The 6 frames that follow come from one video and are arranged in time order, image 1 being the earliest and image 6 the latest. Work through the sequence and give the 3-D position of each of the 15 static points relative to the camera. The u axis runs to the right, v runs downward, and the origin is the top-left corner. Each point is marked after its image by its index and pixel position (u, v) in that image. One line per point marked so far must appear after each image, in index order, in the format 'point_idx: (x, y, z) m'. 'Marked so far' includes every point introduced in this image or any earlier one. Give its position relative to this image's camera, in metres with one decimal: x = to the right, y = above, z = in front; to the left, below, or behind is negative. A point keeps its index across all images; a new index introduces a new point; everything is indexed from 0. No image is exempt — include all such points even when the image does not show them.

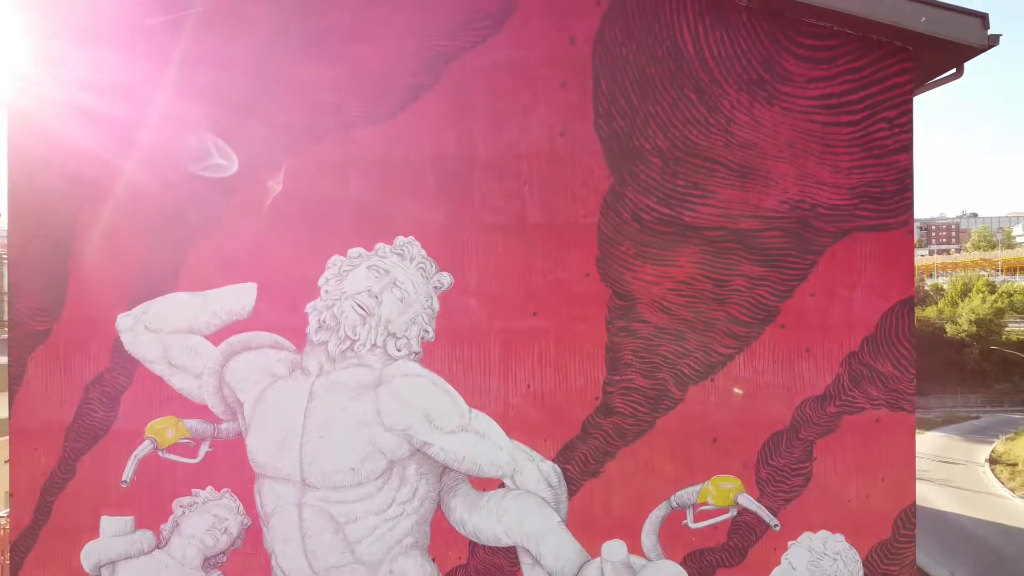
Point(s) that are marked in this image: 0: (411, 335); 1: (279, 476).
0: (-0.7, -0.3, +4.0) m
1: (-1.6, -1.3, +4.0) m
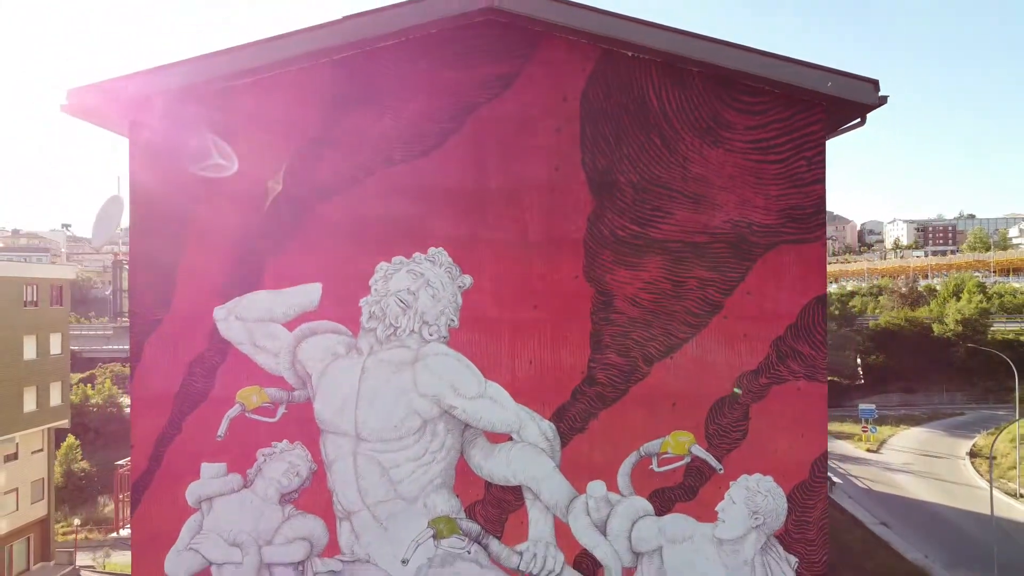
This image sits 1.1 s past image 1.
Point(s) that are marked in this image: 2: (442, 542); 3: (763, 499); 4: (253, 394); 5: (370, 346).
0: (-0.6, -0.3, +5.2) m
1: (-1.5, -1.2, +5.2) m
2: (-0.6, -2.2, +5.1) m
3: (+2.2, -1.8, +5.2) m
4: (-2.3, -0.9, +5.3) m
5: (-1.3, -0.5, +5.2) m
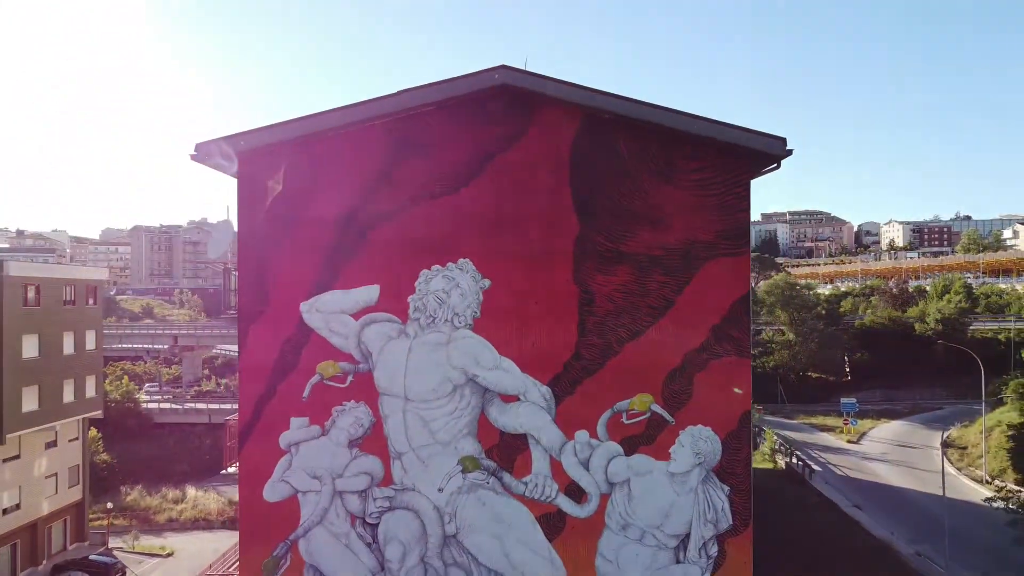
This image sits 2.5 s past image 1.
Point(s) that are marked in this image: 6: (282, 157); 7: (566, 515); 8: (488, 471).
0: (-0.5, -0.3, +7.1) m
1: (-1.4, -1.3, +7.1) m
2: (-0.5, -2.2, +7.0) m
3: (+2.3, -1.8, +7.1) m
4: (-2.2, -0.9, +7.2) m
5: (-1.2, -0.5, +7.1) m
6: (-2.8, +1.6, +7.3) m
7: (+0.7, -2.7, +7.0) m
8: (-0.3, -2.2, +7.0) m
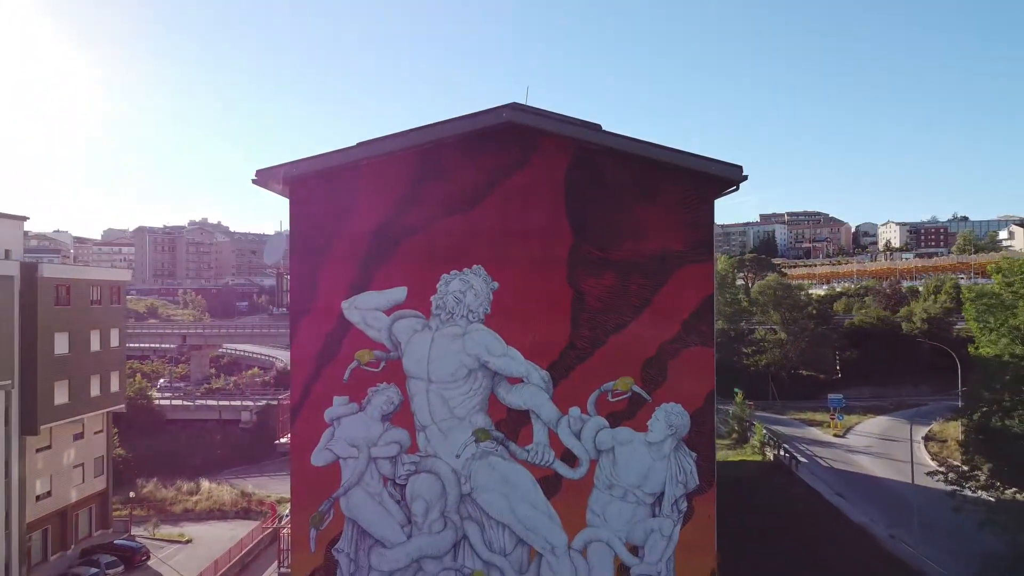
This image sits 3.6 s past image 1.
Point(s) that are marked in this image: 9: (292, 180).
0: (-0.5, -0.3, +8.5) m
1: (-1.4, -1.3, +8.5) m
2: (-0.5, -2.2, +8.4) m
3: (+2.3, -1.9, +8.5) m
4: (-2.1, -1.0, +8.6) m
5: (-1.1, -0.5, +8.6) m
6: (-2.7, +1.6, +8.8) m
7: (+0.7, -2.7, +8.5) m
8: (-0.2, -2.2, +8.5) m
9: (-3.2, +1.5, +8.9) m
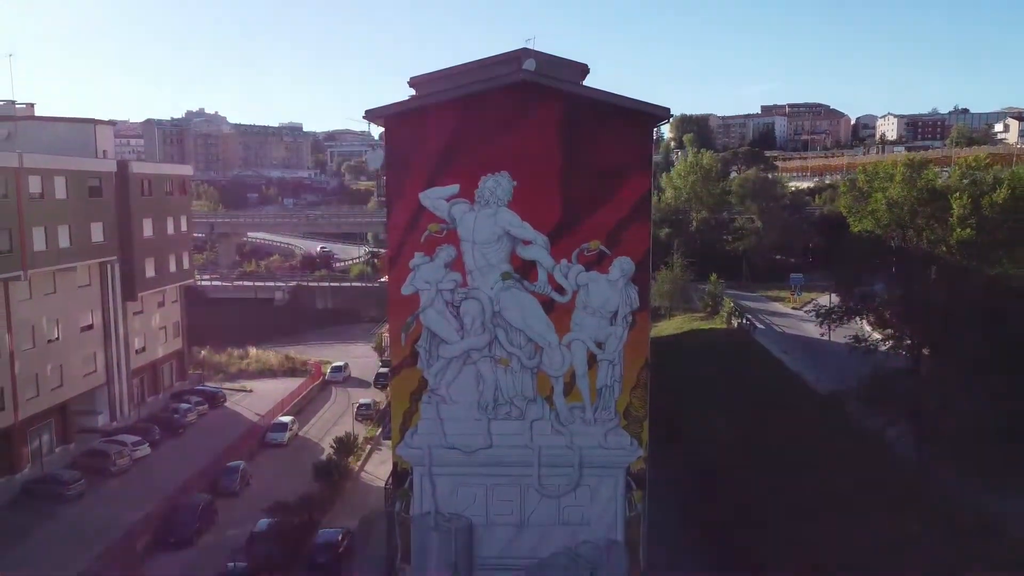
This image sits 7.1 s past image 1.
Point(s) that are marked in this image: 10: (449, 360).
0: (-0.2, +2.0, +13.5) m
1: (-1.0, +1.1, +13.6) m
2: (-0.1, +0.1, +13.7) m
3: (+2.6, +0.5, +13.8) m
4: (-1.8, +1.4, +13.7) m
5: (-0.8, +1.8, +13.5) m
6: (-2.4, +4.0, +13.4) m
7: (+1.0, -0.3, +13.9) m
8: (+0.1, +0.2, +13.7) m
9: (-2.9, +3.9, +13.5) m
10: (-1.5, -1.7, +14.2) m
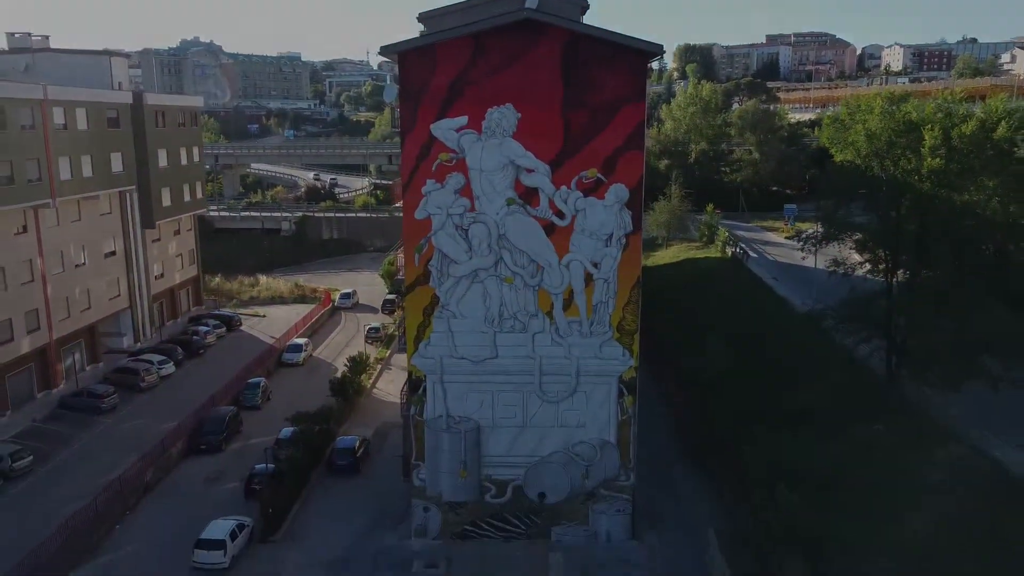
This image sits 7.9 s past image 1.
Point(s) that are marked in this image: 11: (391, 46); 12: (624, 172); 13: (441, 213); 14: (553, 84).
0: (0.0, +3.9, +14.7) m
1: (-0.9, +3.0, +15.0) m
2: (0.0, +2.1, +15.2) m
3: (+2.8, +2.5, +15.2) m
4: (-1.7, +3.4, +15.0) m
5: (-0.7, +3.8, +14.8) m
6: (-2.3, +5.8, +14.4) m
7: (+1.1, +1.6, +15.4) m
8: (+0.2, +2.1, +15.2) m
9: (-2.7, +5.8, +14.5) m
10: (-1.4, +0.3, +15.9) m
11: (-2.9, +5.9, +14.3) m
12: (+2.9, +3.0, +15.1) m
13: (-1.8, +2.0, +15.4) m
14: (+1.0, +5.0, +14.4) m
